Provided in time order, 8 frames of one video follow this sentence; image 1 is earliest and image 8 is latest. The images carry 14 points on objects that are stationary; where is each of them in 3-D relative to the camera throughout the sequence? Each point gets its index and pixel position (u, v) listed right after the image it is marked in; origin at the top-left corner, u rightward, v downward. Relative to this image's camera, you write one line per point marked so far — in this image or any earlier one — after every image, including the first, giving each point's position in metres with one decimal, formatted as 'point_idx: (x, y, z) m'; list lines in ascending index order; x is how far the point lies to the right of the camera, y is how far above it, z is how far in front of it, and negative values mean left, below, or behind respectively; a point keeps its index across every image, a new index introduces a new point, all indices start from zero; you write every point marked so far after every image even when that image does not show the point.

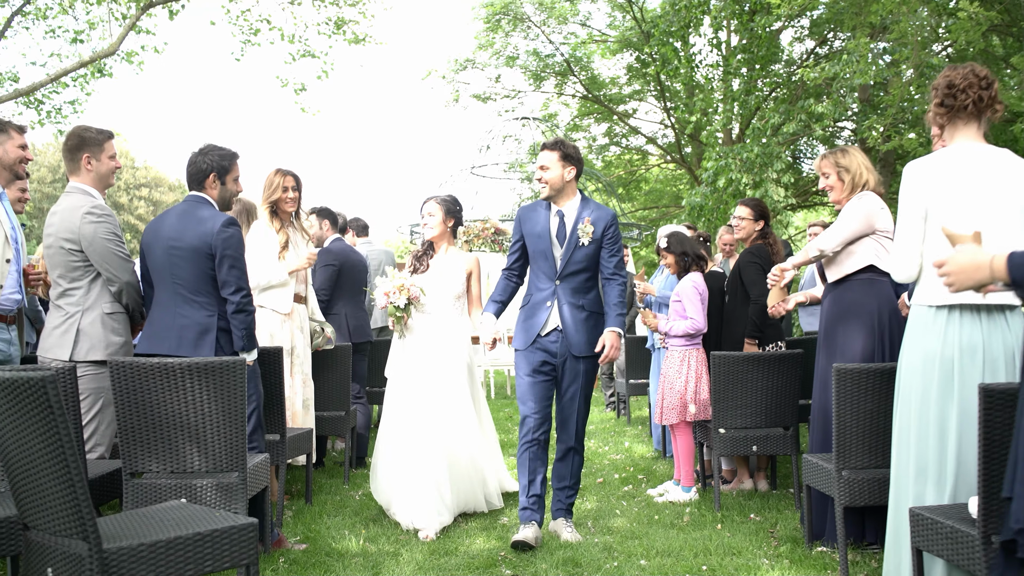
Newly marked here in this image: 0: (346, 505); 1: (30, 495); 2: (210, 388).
0: (-1.0, -1.3, +4.8) m
1: (-1.4, -0.6, +2.4) m
2: (-1.2, -0.4, +3.2) m
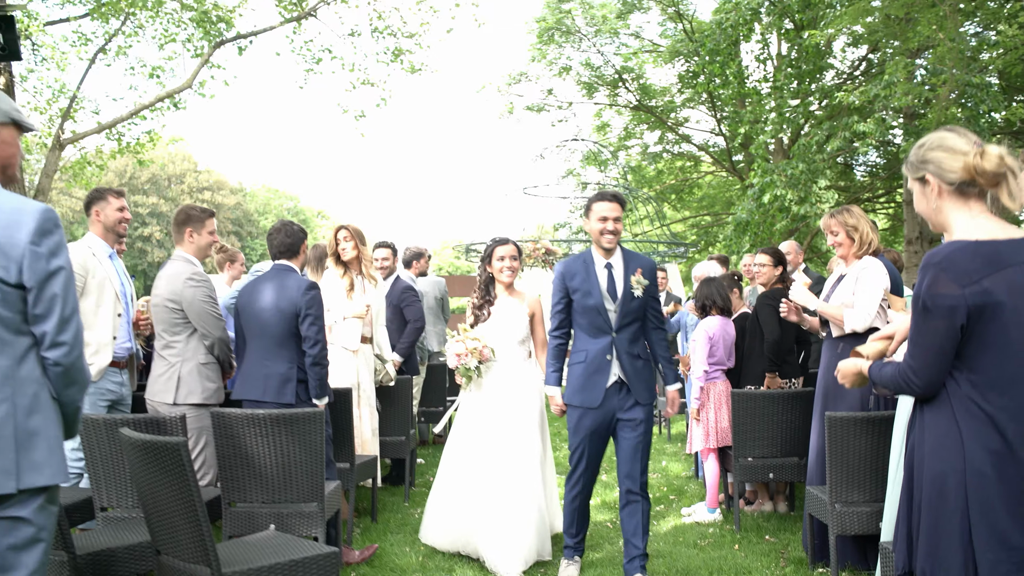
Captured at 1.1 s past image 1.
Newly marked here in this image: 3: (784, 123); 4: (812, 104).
0: (-0.7, -1.6, +5.5) m
1: (-1.4, -0.9, +3.1) m
2: (-1.1, -0.7, +3.9) m
3: (+5.0, +3.3, +14.9) m
4: (+5.6, +3.6, +14.9) m
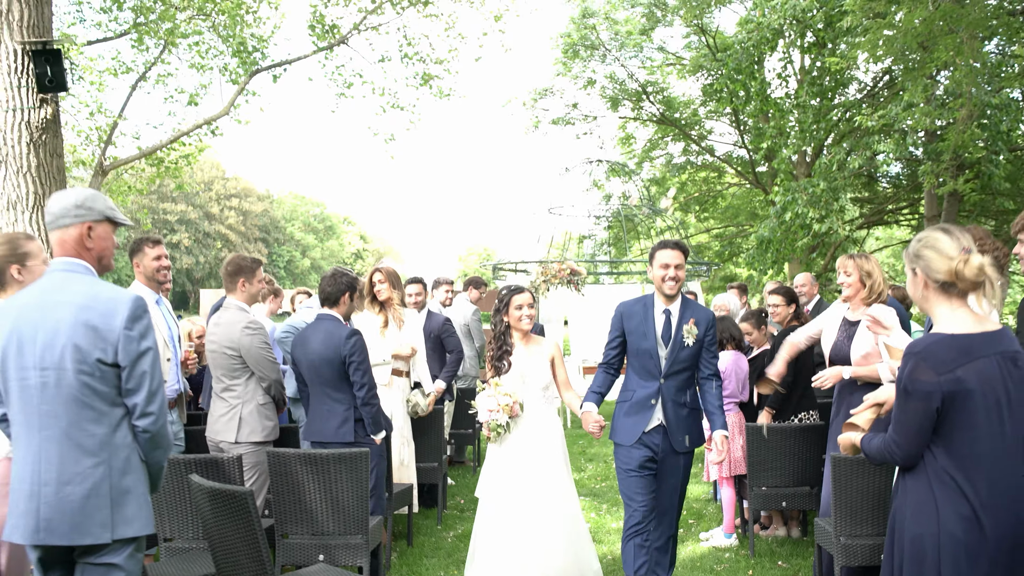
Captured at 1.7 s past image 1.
0: (-0.5, -1.9, +5.8) m
1: (-1.2, -1.2, +3.4) m
2: (-0.9, -1.0, +4.2) m
3: (+5.5, +3.0, +15.1) m
4: (+6.0, +3.3, +15.1) m
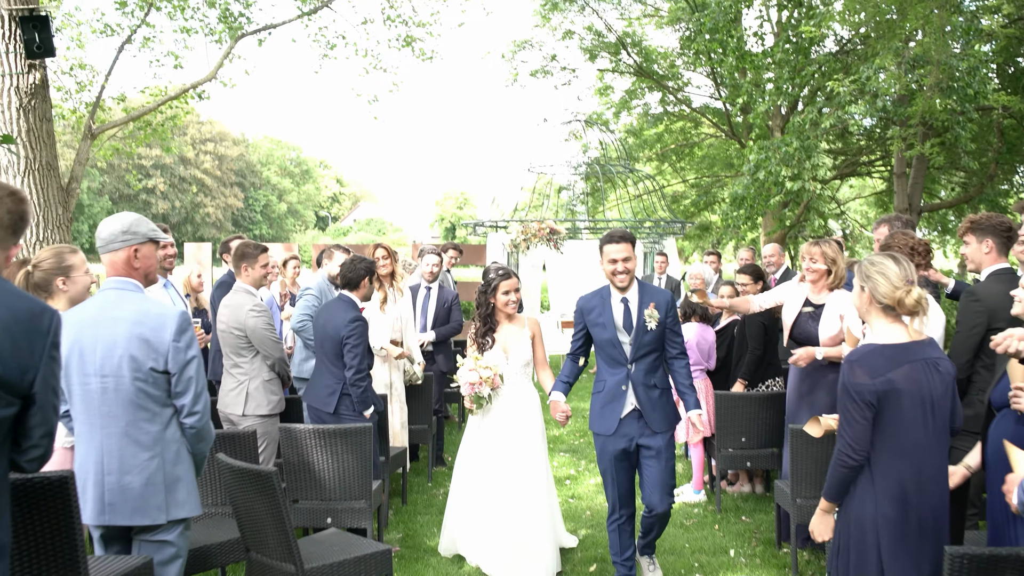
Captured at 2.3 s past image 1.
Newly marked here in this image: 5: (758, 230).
0: (-0.6, -1.7, +6.4) m
1: (-1.3, -1.2, +3.9) m
2: (-1.0, -0.9, +4.7) m
3: (+5.2, +3.8, +15.4) m
4: (+5.7, +4.1, +15.4) m
5: (+5.6, +1.4, +18.3) m
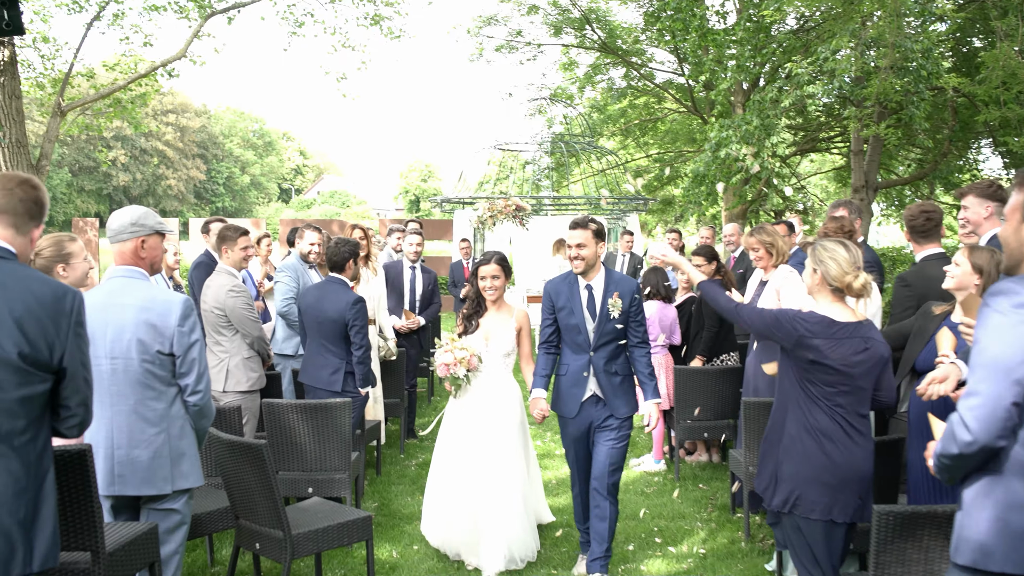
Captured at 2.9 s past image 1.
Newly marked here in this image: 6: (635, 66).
0: (-0.9, -1.6, +6.7) m
1: (-1.4, -1.1, +4.2) m
2: (-1.1, -0.8, +4.9) m
3: (+4.5, +4.2, +15.7) m
4: (+5.1, +4.6, +15.8) m
5: (+4.9, +2.0, +18.7) m
6: (+2.9, +5.4, +19.3) m
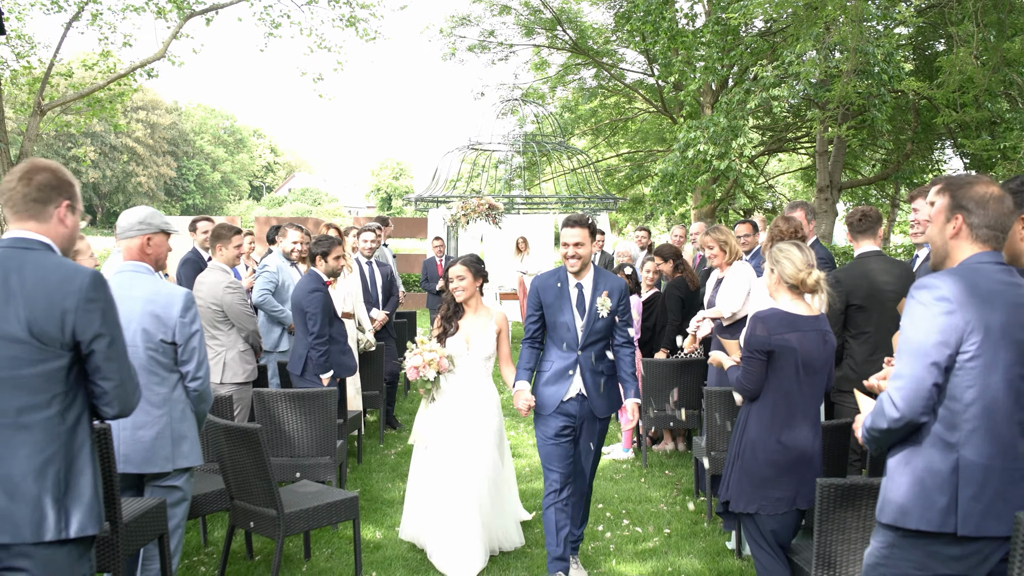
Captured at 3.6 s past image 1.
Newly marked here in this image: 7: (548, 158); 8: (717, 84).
0: (-1.1, -1.5, +7.0) m
1: (-1.5, -1.1, +4.5) m
2: (-1.3, -0.8, +5.2) m
3: (+4.0, +4.3, +16.2) m
4: (+4.5, +4.6, +16.3) m
5: (+4.3, +2.0, +19.2) m
6: (+2.3, +5.5, +19.7) m
7: (+0.9, +3.2, +19.6) m
8: (+4.6, +4.5, +17.9) m
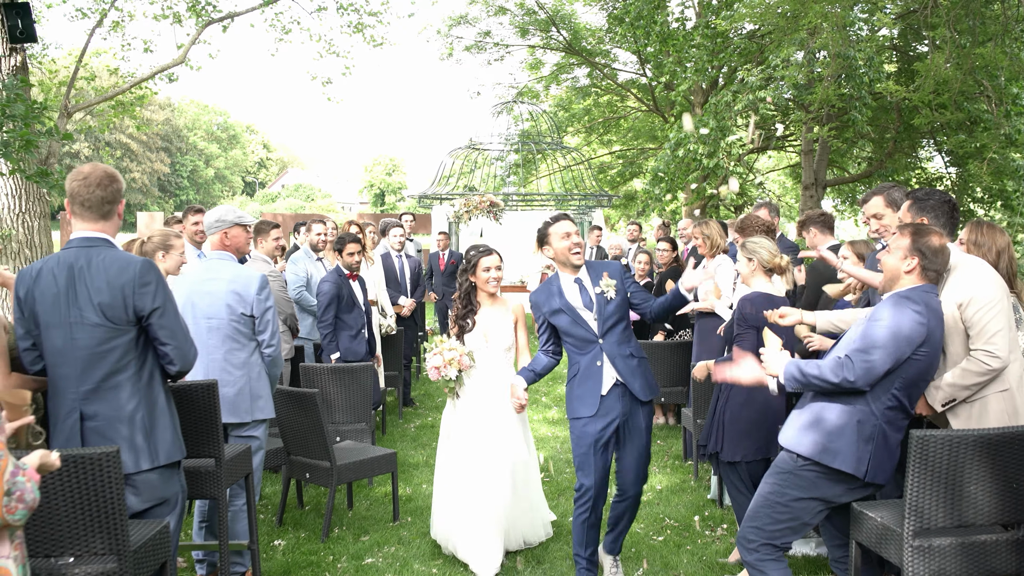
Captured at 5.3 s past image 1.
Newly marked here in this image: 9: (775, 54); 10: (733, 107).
0: (-1.0, -1.4, +7.8) m
1: (-1.4, -1.0, +5.3) m
2: (-1.2, -0.7, +6.0) m
3: (+4.0, +4.5, +17.0) m
4: (+4.5, +4.8, +17.1) m
5: (+4.2, +2.2, +20.1) m
6: (+2.2, +5.6, +20.5) m
7: (+0.8, +3.3, +20.4) m
8: (+4.5, +4.7, +18.7) m
9: (+5.2, +4.6, +15.7) m
10: (+4.6, +3.7, +16.7) m
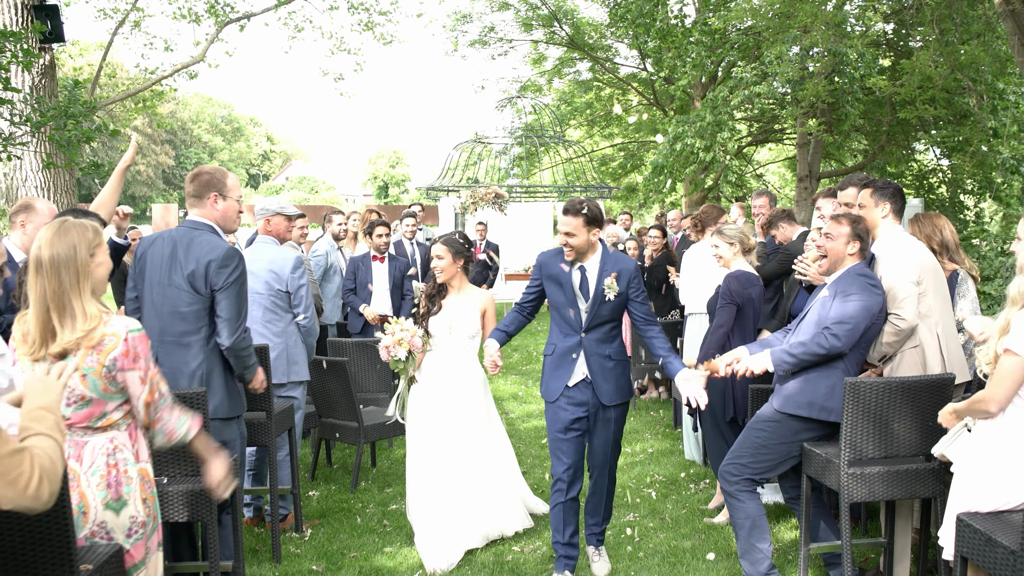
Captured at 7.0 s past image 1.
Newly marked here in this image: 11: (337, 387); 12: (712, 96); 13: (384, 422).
0: (-1.0, -1.3, +8.5) m
1: (-1.4, -0.9, +5.9) m
2: (-1.2, -0.5, +6.7) m
3: (+4.1, +4.7, +17.6) m
4: (+4.6, +5.0, +17.7) m
5: (+4.3, +2.5, +20.7) m
6: (+2.3, +5.9, +21.1) m
7: (+0.9, +3.6, +21.1) m
8: (+4.6, +4.9, +19.3) m
9: (+5.3, +4.8, +16.3) m
10: (+4.7, +4.0, +17.3) m
11: (-1.3, -0.7, +5.8) m
12: (+4.4, +4.2, +17.7) m
13: (-1.0, -1.0, +6.0) m
